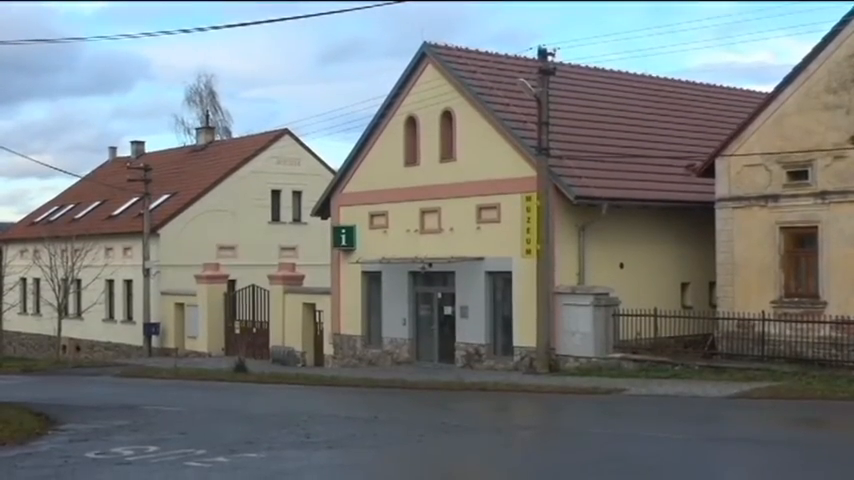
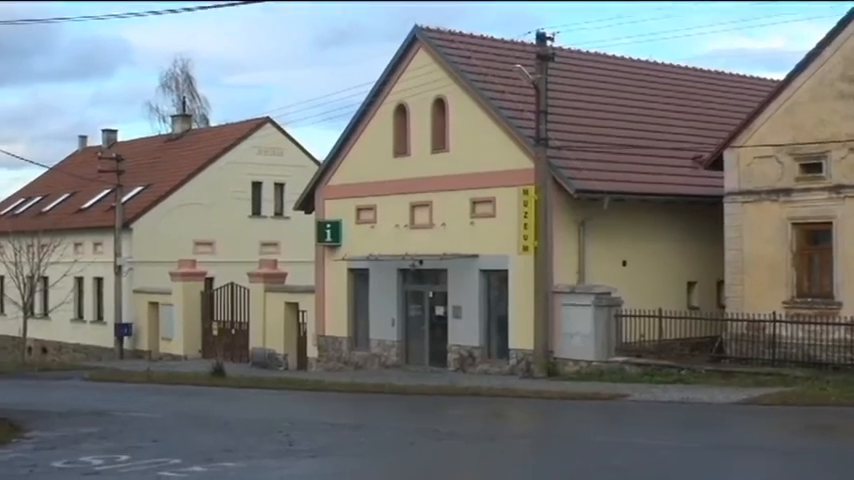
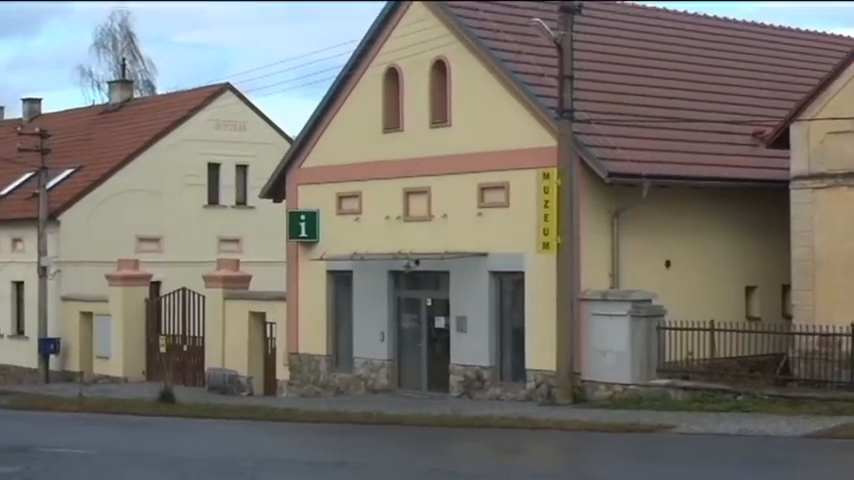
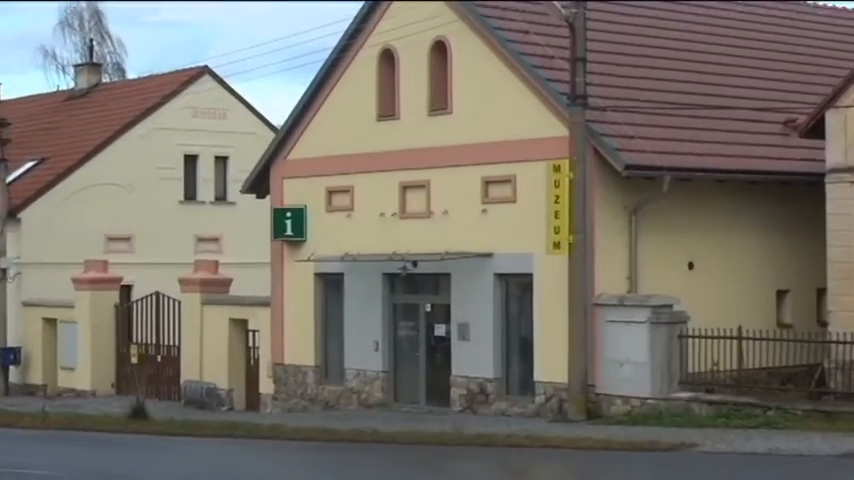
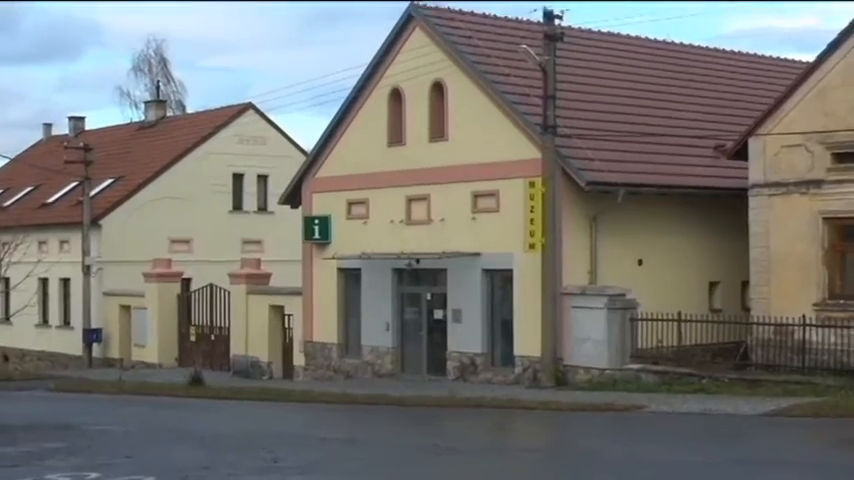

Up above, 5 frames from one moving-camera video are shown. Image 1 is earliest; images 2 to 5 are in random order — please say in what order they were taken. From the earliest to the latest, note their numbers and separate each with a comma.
2, 5, 3, 4
